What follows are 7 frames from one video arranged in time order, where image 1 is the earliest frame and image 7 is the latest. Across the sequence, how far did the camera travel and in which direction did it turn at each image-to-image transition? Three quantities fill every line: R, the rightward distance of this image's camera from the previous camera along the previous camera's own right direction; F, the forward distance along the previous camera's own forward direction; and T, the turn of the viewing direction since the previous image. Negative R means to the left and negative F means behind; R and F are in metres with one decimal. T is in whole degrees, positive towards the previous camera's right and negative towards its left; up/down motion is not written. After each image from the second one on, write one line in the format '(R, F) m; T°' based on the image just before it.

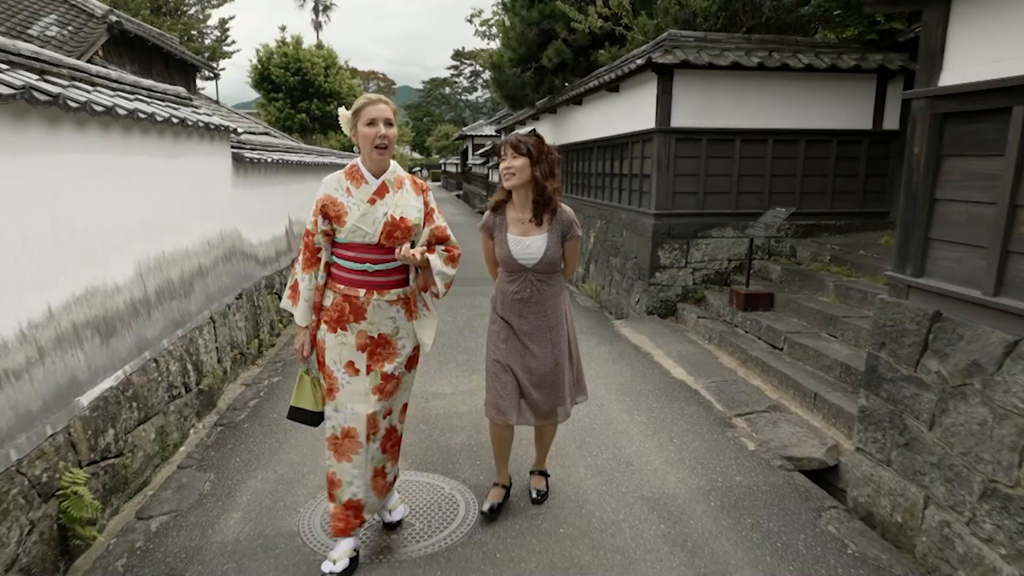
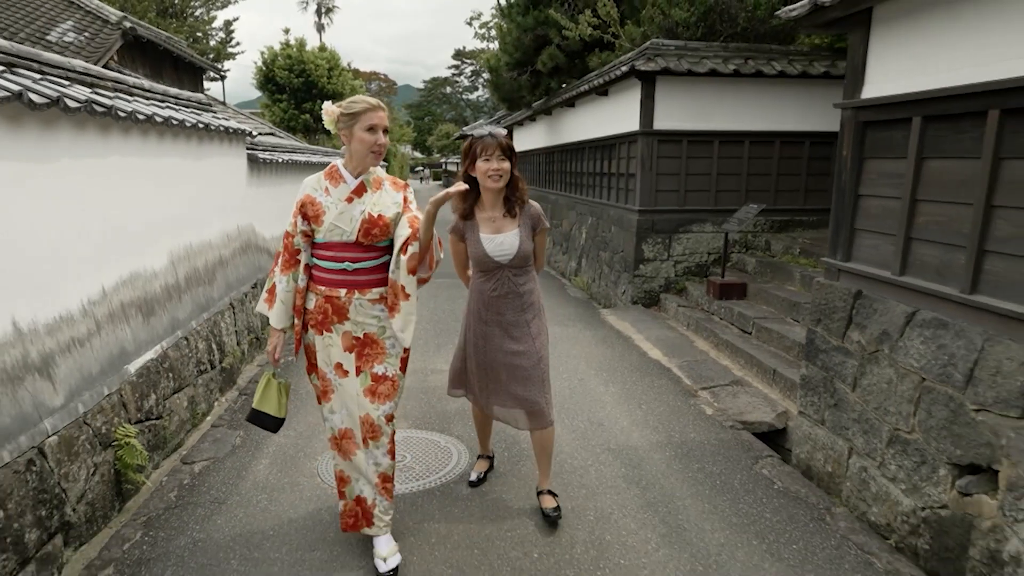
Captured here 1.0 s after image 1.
(+0.1, -0.5) m; 0°
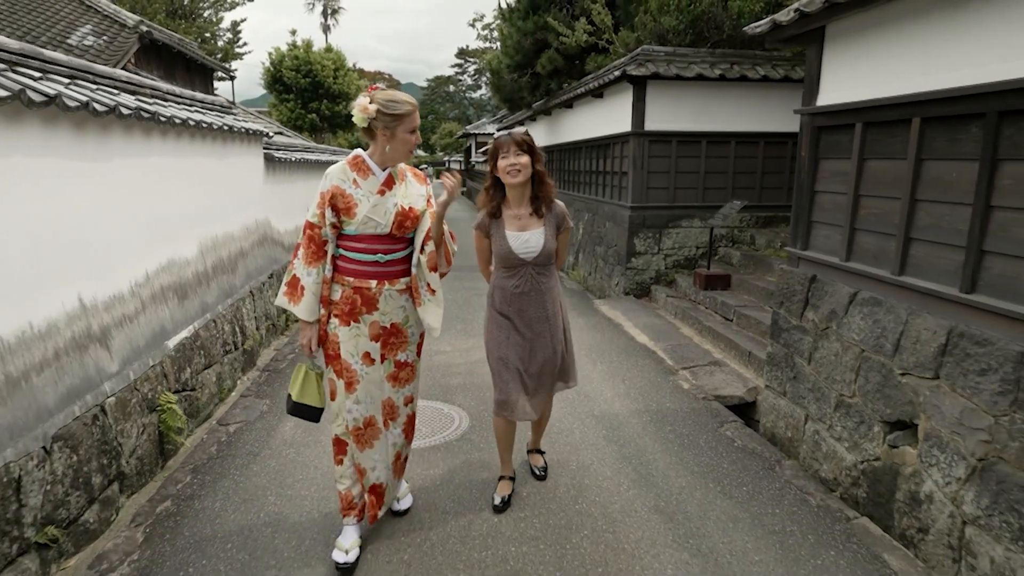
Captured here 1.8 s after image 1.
(0.0, -0.5) m; 0°
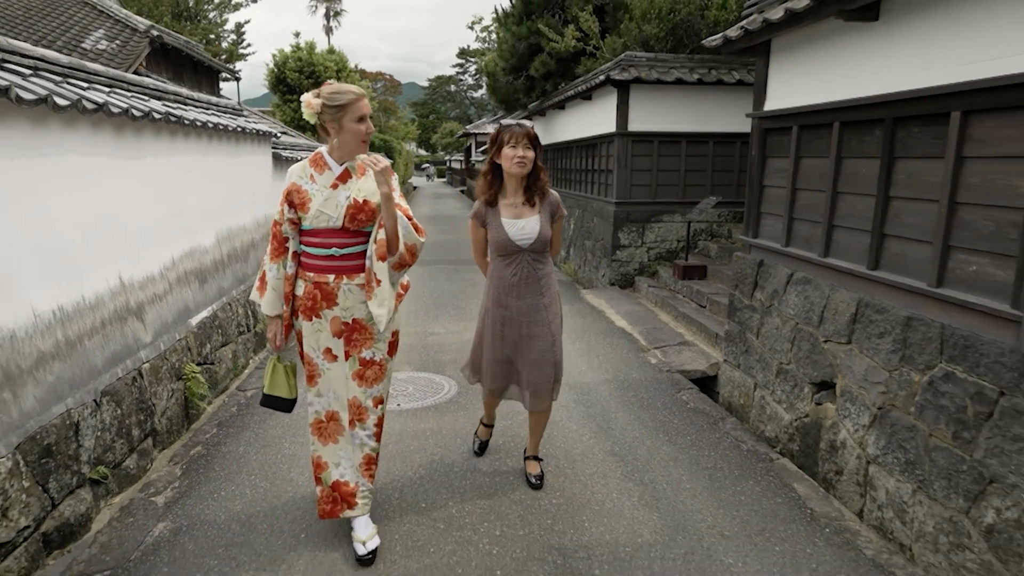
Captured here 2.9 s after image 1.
(+0.1, -0.5) m; 0°
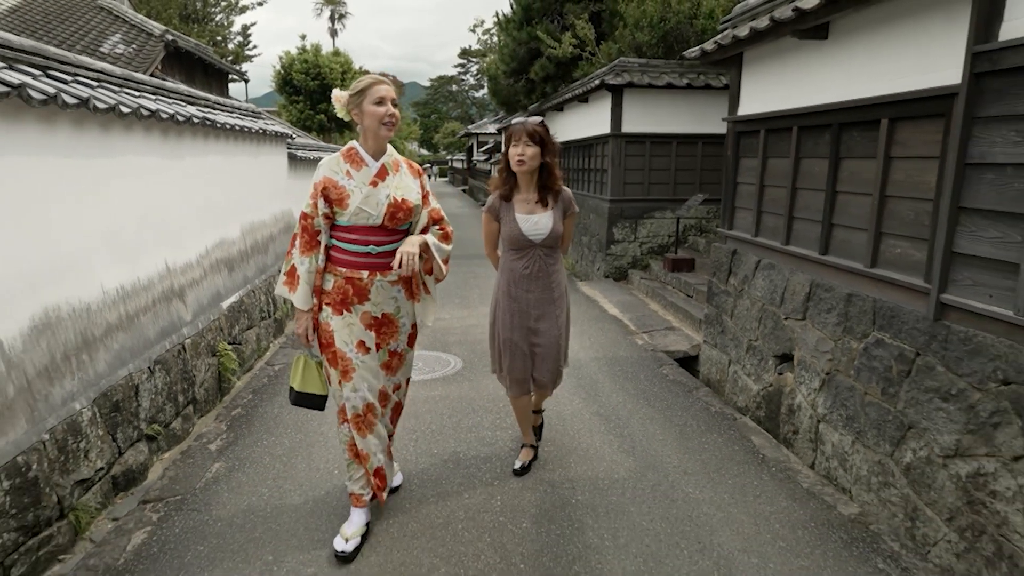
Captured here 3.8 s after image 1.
(0.0, -0.5) m; 0°
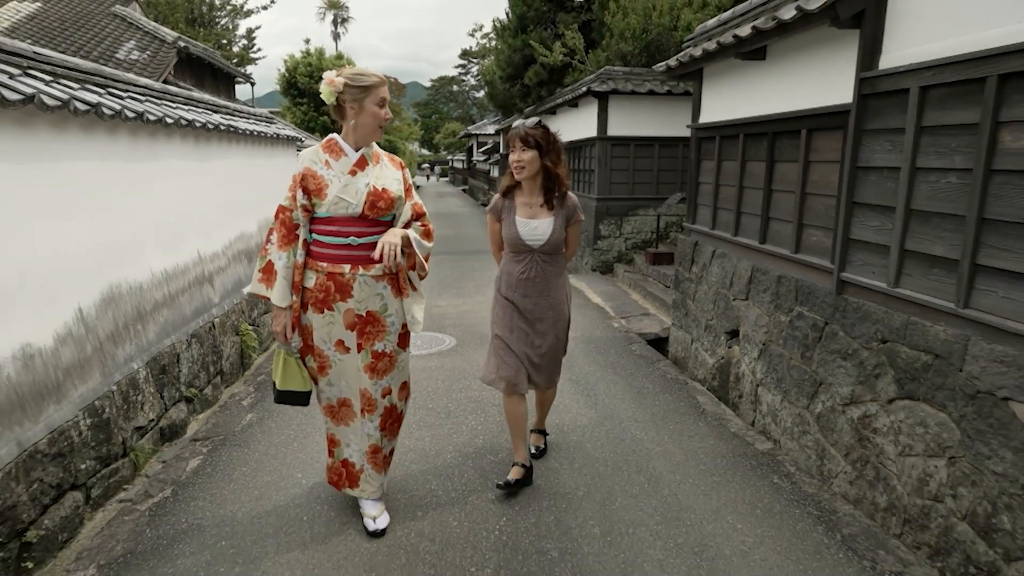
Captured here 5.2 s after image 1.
(+0.1, -0.6) m; 0°
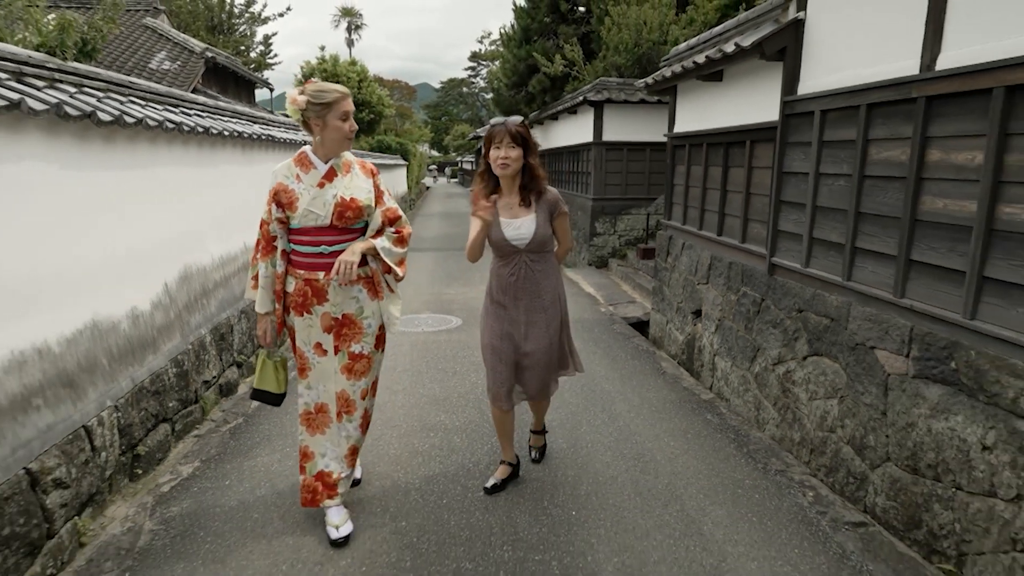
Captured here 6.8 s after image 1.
(+0.1, -0.8) m; -1°
